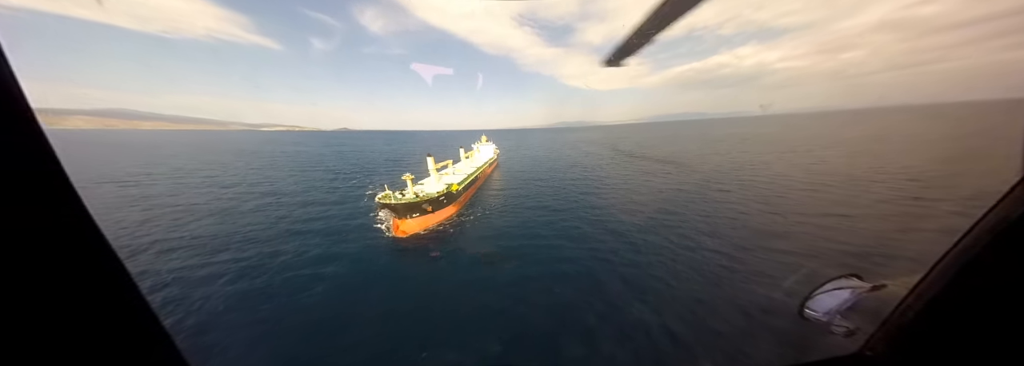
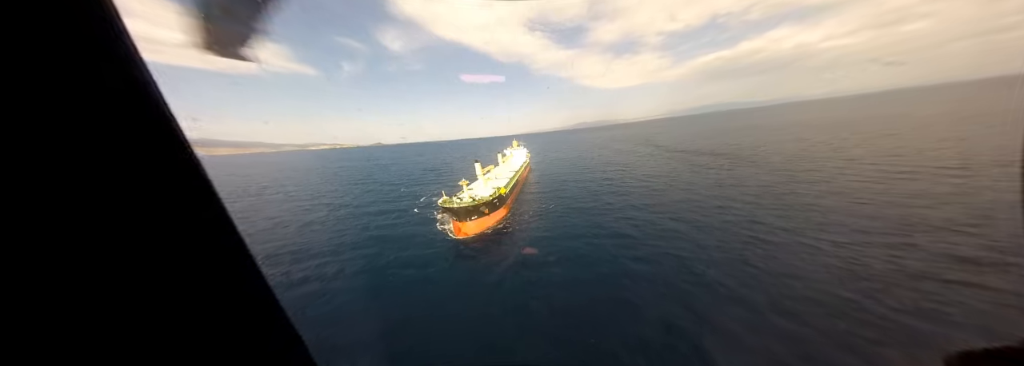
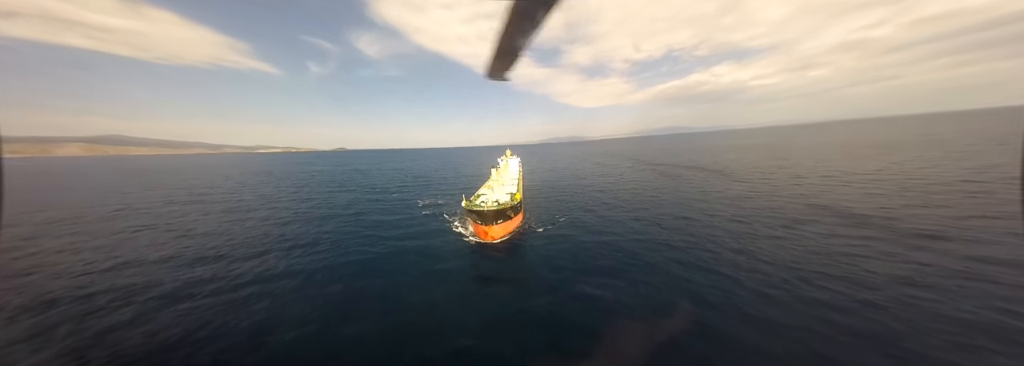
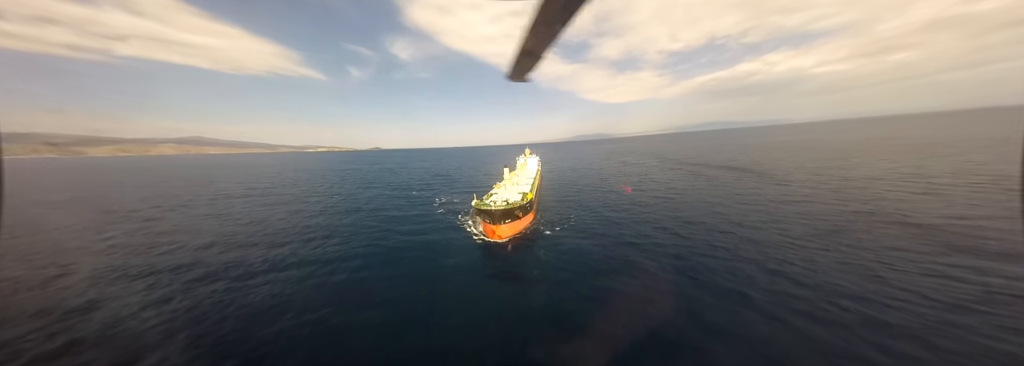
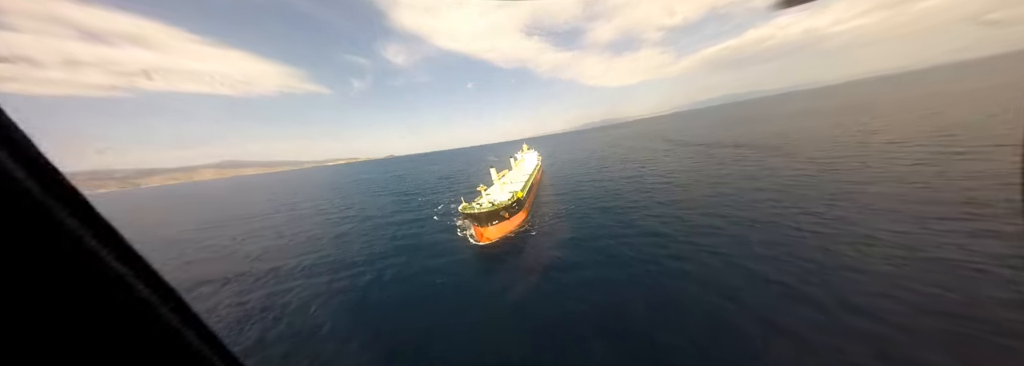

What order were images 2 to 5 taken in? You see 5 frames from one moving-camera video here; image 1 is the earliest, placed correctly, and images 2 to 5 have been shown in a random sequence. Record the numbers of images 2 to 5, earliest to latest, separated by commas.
2, 5, 4, 3
